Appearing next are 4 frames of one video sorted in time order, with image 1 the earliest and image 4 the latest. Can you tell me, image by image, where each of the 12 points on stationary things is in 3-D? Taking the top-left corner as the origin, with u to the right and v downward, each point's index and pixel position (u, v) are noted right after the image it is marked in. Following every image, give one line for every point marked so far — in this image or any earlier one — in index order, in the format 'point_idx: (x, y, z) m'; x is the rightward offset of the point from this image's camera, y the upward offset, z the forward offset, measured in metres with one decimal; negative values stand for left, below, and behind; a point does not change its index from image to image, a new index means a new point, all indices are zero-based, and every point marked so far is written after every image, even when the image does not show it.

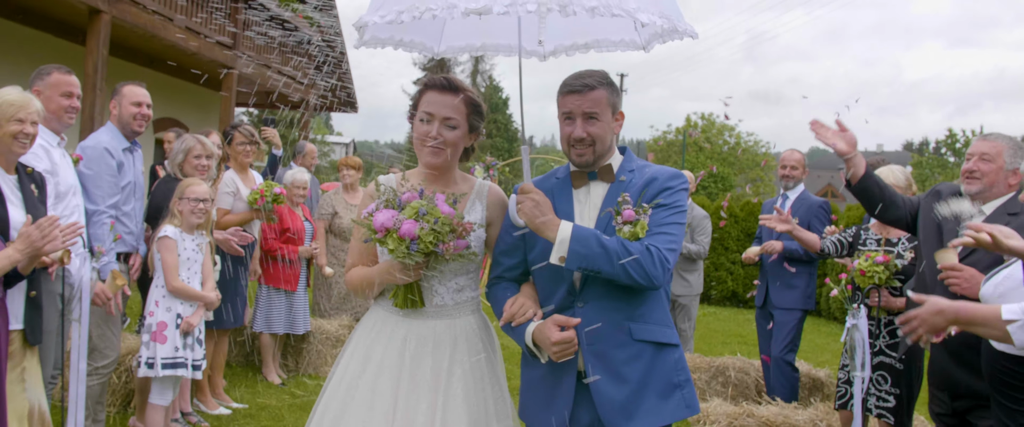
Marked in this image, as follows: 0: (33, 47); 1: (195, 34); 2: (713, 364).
0: (-6.8, +2.4, +9.7) m
1: (-5.1, +2.9, +11.3) m
2: (+1.8, -1.3, +6.1) m
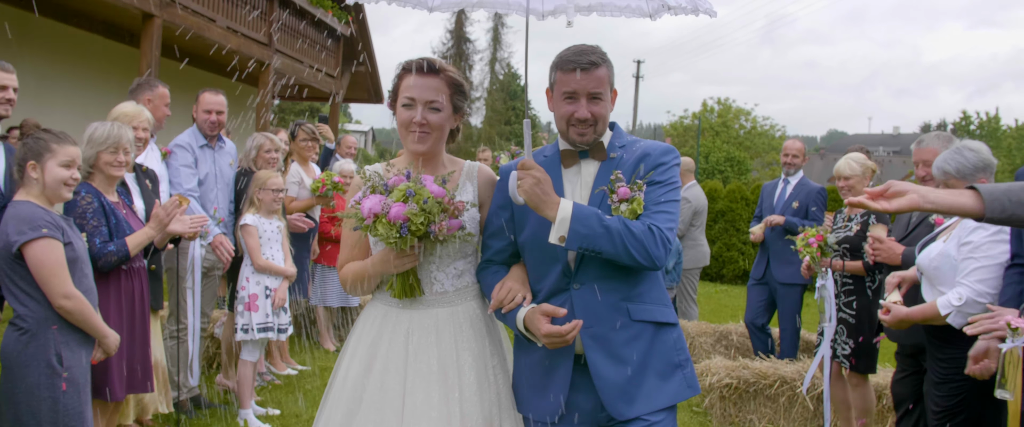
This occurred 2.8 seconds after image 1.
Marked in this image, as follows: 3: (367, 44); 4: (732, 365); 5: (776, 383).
0: (-6.5, +2.5, +10.6) m
1: (-4.8, +3.1, +12.0) m
2: (+2.0, -1.2, +6.8) m
3: (-3.6, +4.2, +17.0) m
4: (+1.7, -1.2, +5.3) m
5: (+2.0, -1.3, +5.1) m
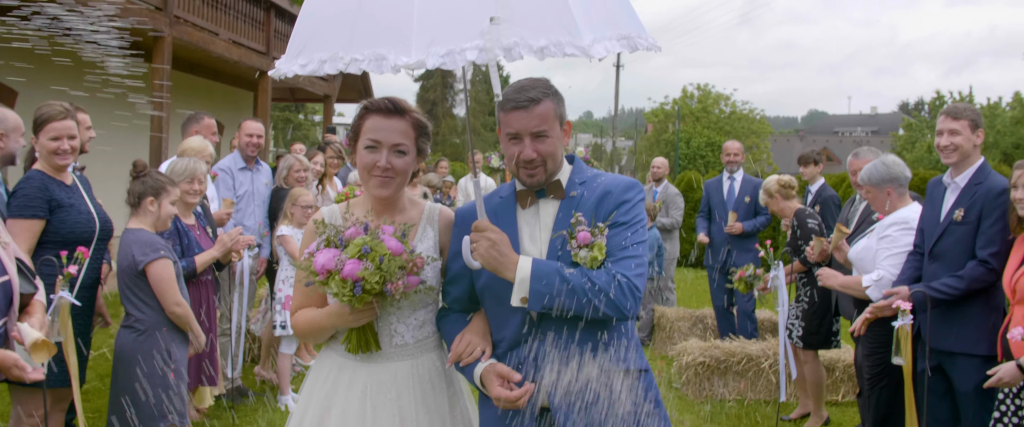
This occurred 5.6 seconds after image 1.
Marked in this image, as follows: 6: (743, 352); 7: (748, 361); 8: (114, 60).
0: (-6.7, +2.4, +11.1) m
1: (-5.1, +3.1, +12.6) m
2: (+2.0, -1.1, +7.6) m
3: (-4.0, +4.2, +17.6) m
4: (+1.7, -1.2, +6.1) m
5: (+2.0, -1.2, +5.9) m
6: (+2.0, -1.2, +6.0) m
7: (+2.0, -1.3, +5.9) m
8: (-6.6, +2.5, +11.4) m
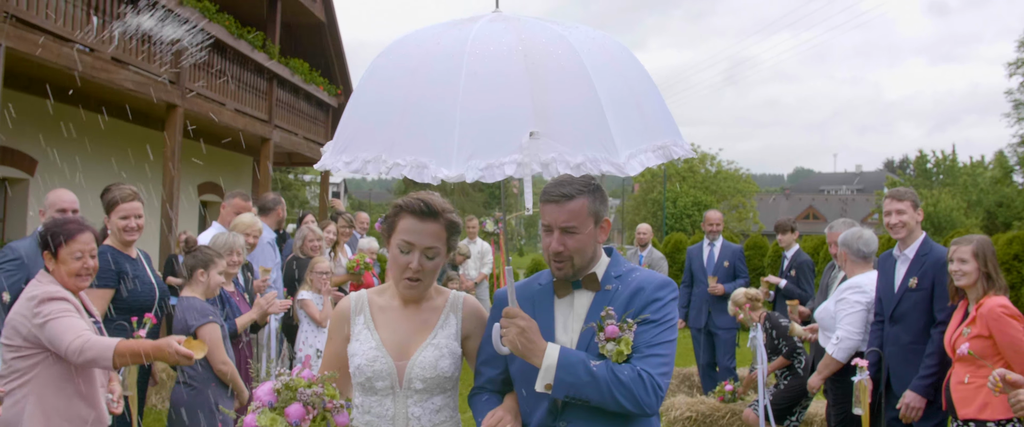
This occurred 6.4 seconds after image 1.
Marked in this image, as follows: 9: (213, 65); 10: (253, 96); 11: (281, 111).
0: (-6.7, +1.4, +11.7) m
1: (-5.2, +1.9, +13.3) m
2: (+2.0, -1.9, +8.1) m
3: (-4.2, +2.6, +18.3) m
4: (+1.7, -1.8, +6.5) m
5: (+2.0, -1.8, +6.3) m
6: (+2.0, -1.8, +6.4) m
7: (+2.0, -1.9, +6.3) m
8: (-6.7, +1.5, +12.1) m
9: (-5.4, +2.7, +12.4) m
10: (-5.1, +2.3, +13.8) m
11: (-5.0, +2.2, +15.0) m
